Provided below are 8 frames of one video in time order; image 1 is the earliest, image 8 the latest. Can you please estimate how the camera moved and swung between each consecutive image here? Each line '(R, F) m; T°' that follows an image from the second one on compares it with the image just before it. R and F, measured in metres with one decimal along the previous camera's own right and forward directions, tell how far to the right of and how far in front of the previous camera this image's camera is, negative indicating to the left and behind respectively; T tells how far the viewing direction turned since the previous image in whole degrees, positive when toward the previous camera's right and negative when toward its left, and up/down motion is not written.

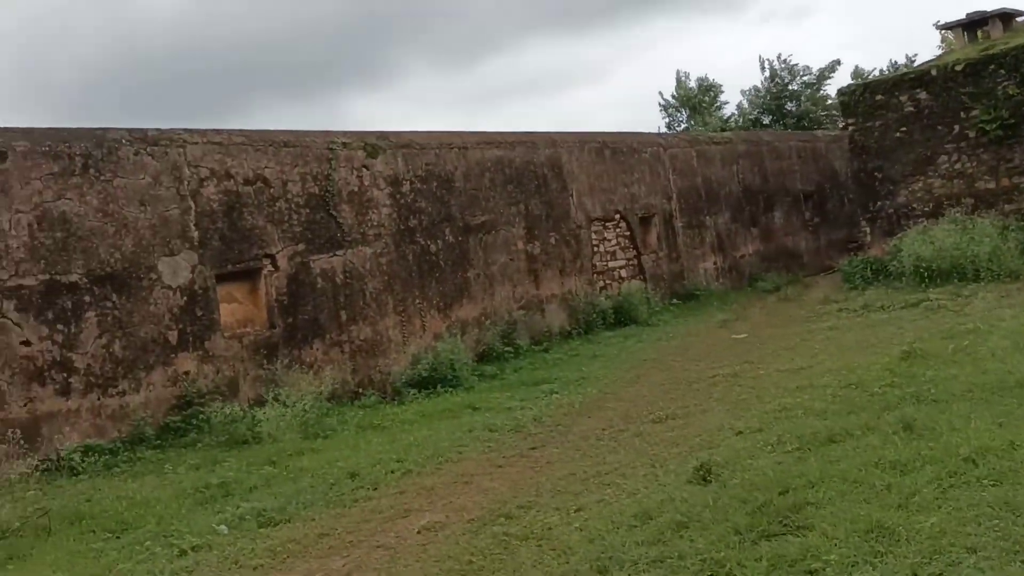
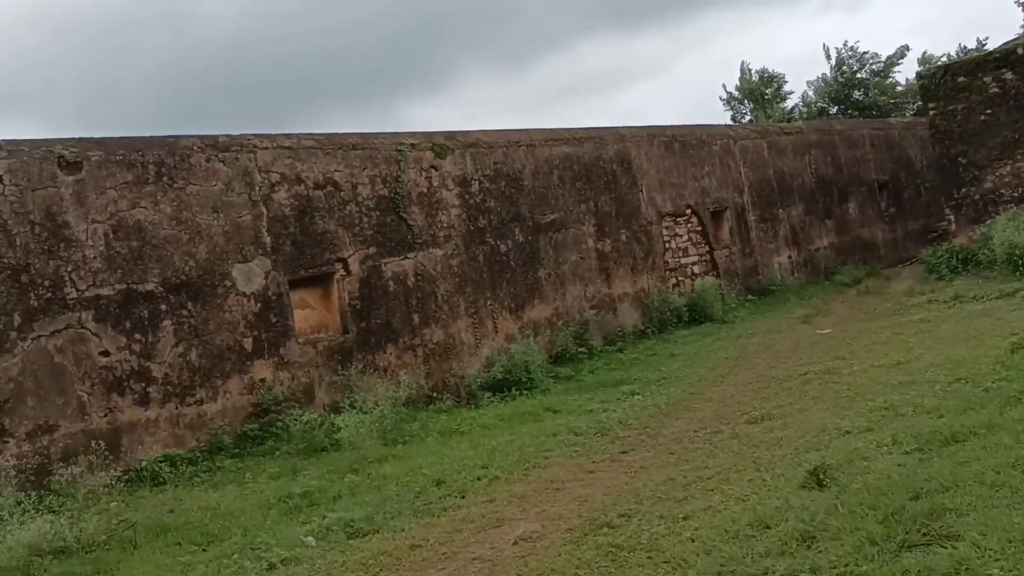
(-0.1, +0.2) m; -3°
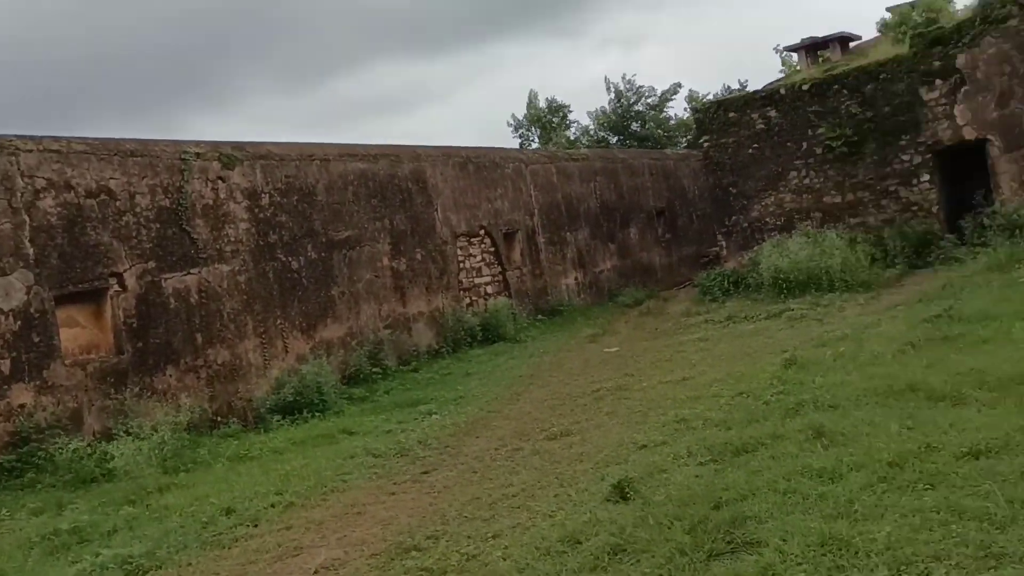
(-0.1, +0.1) m; +13°
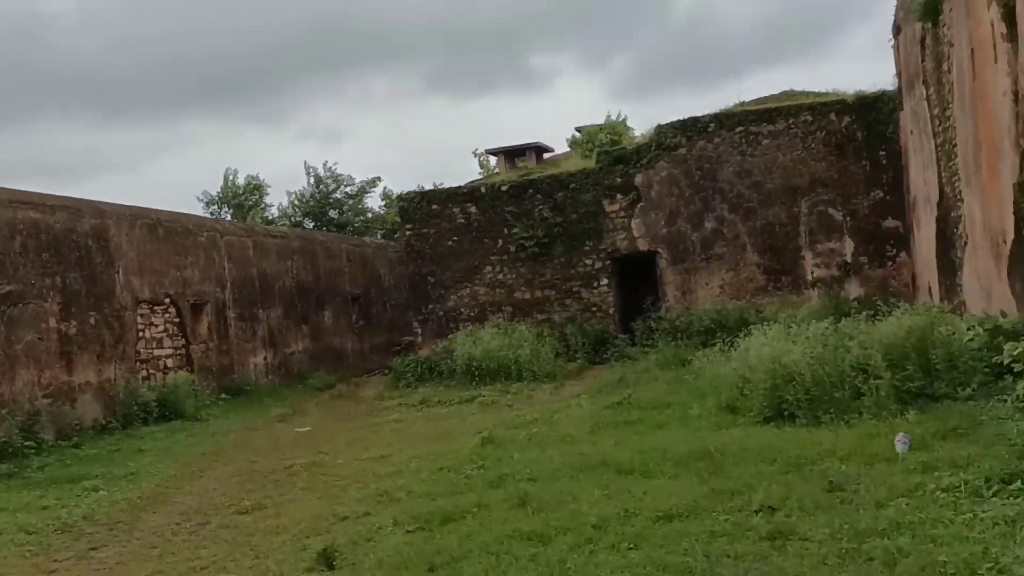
(-0.1, +0.1) m; +19°
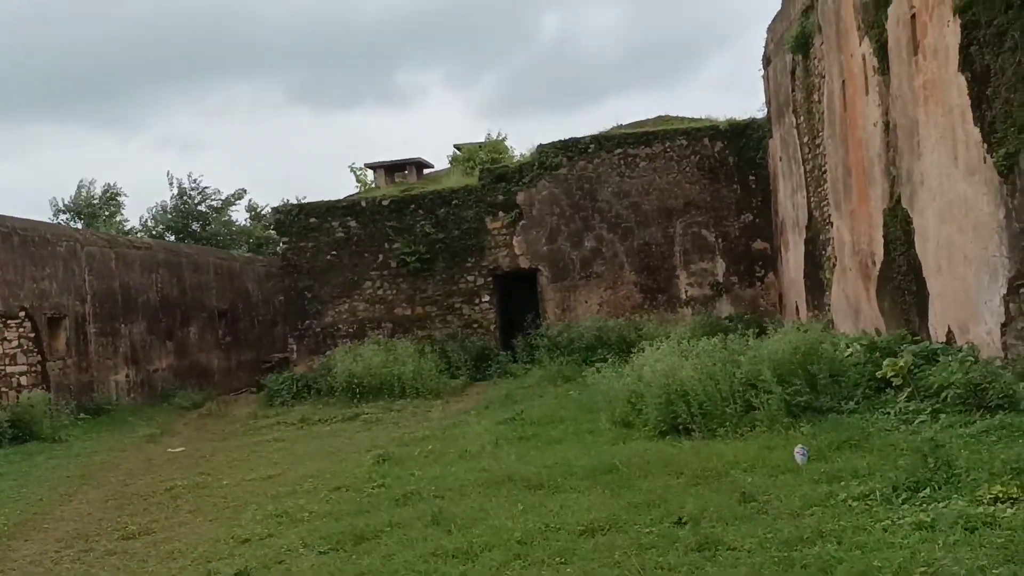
(-0.2, +0.1) m; +8°
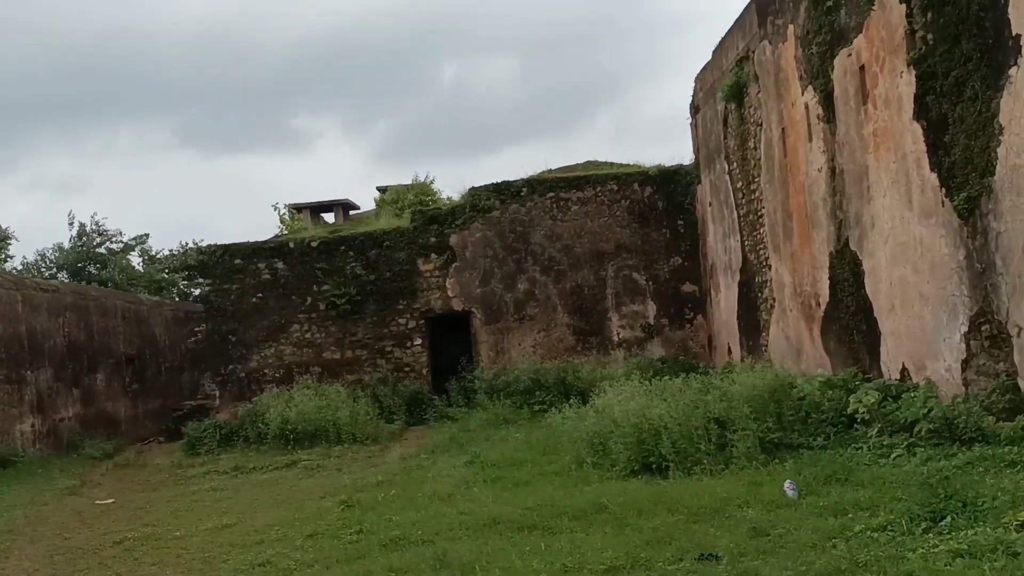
(-0.4, +0.1) m; +6°
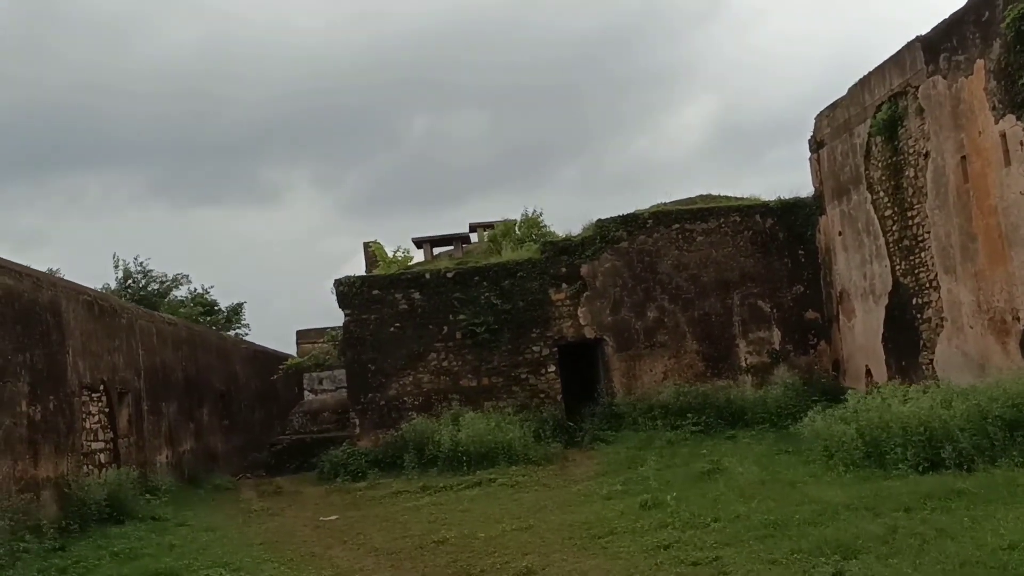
(-1.8, -0.2) m; +2°
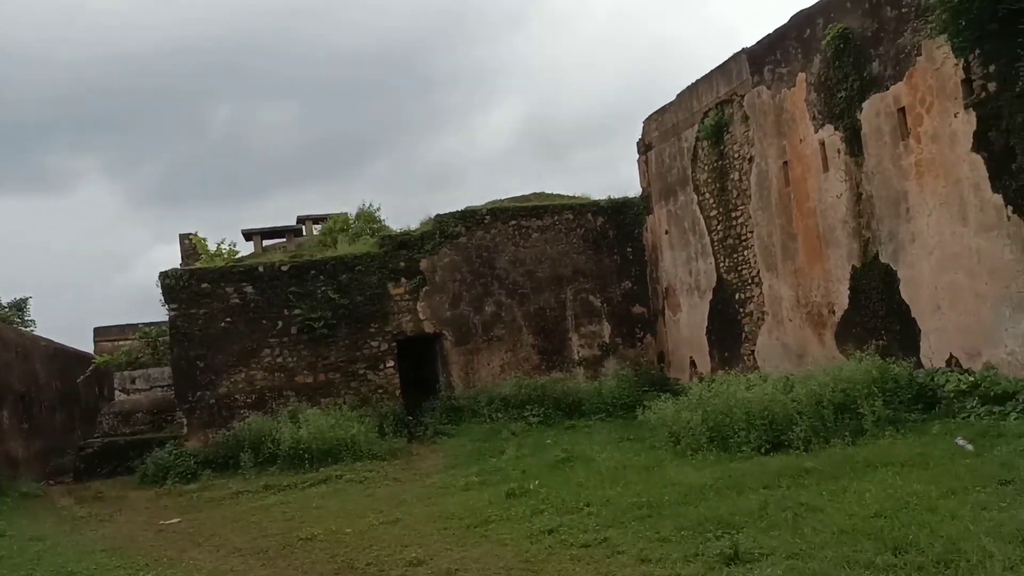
(-0.3, 0.0) m; +12°
